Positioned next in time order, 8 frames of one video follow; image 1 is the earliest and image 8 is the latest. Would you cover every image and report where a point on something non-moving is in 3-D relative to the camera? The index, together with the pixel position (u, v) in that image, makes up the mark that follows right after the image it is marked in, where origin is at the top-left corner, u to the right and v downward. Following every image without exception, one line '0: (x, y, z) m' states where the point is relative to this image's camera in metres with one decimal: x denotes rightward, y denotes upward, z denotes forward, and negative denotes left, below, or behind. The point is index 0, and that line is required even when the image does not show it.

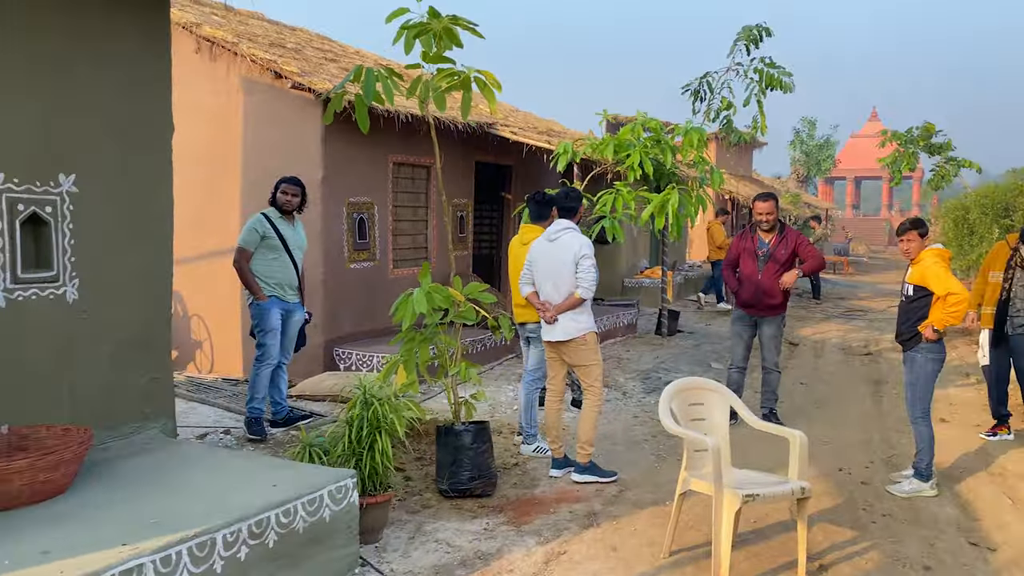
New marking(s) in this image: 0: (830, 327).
0: (+4.1, -0.5, +10.7) m
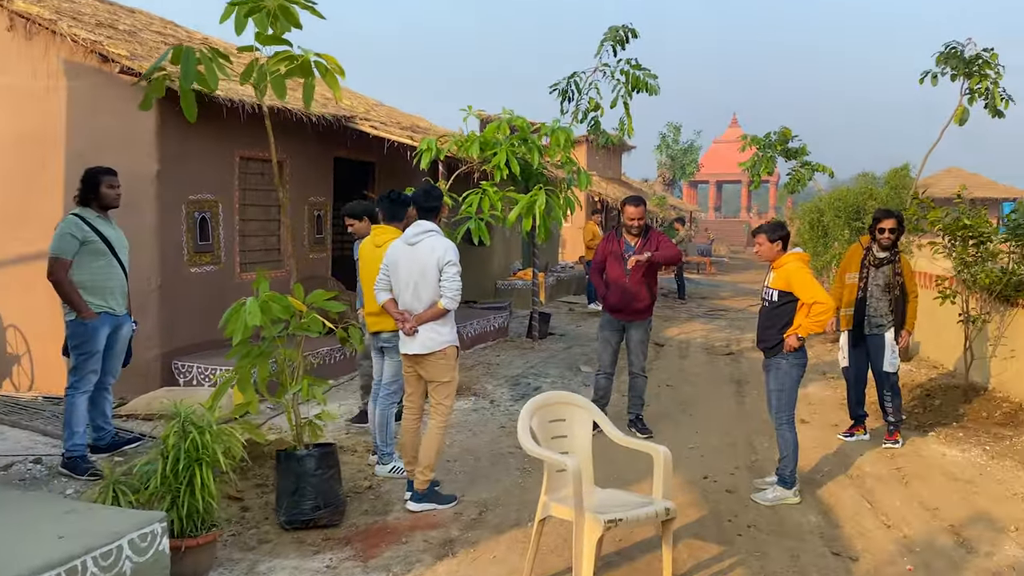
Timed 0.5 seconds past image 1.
0: (+2.4, -0.5, +10.8) m
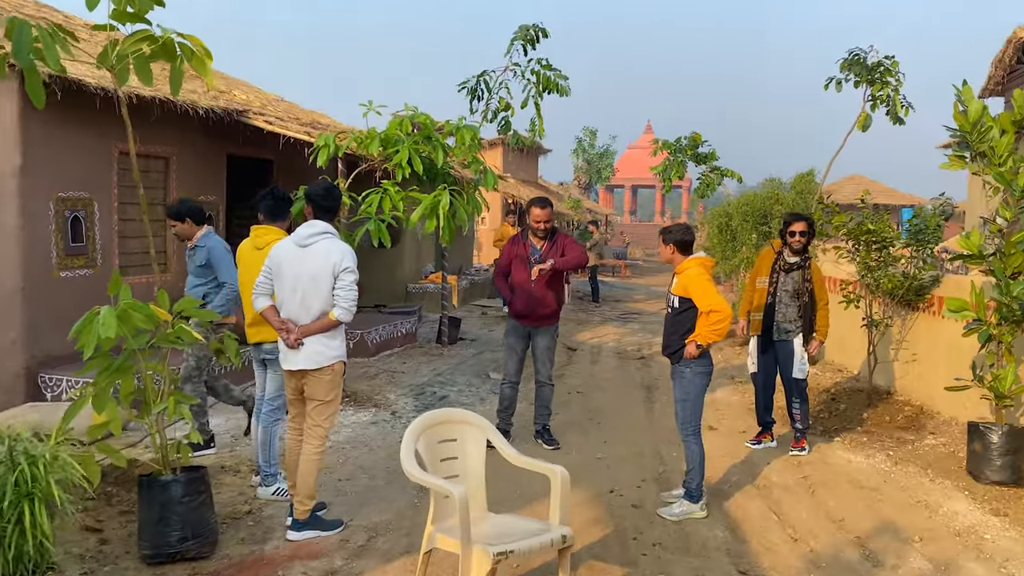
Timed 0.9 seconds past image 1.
0: (+1.2, -0.6, +10.7) m
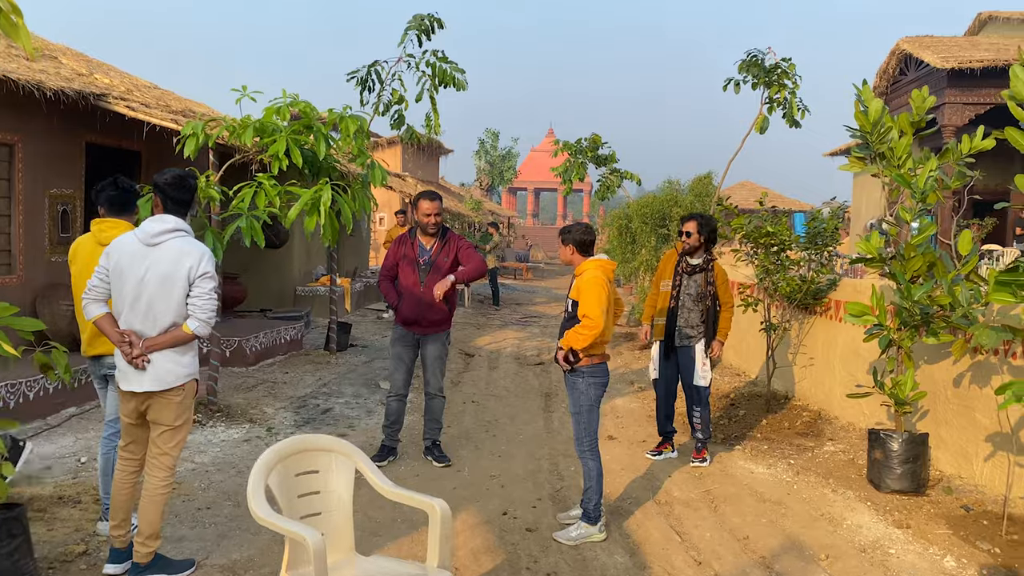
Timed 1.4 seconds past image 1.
0: (-0.1, -0.6, +10.4) m
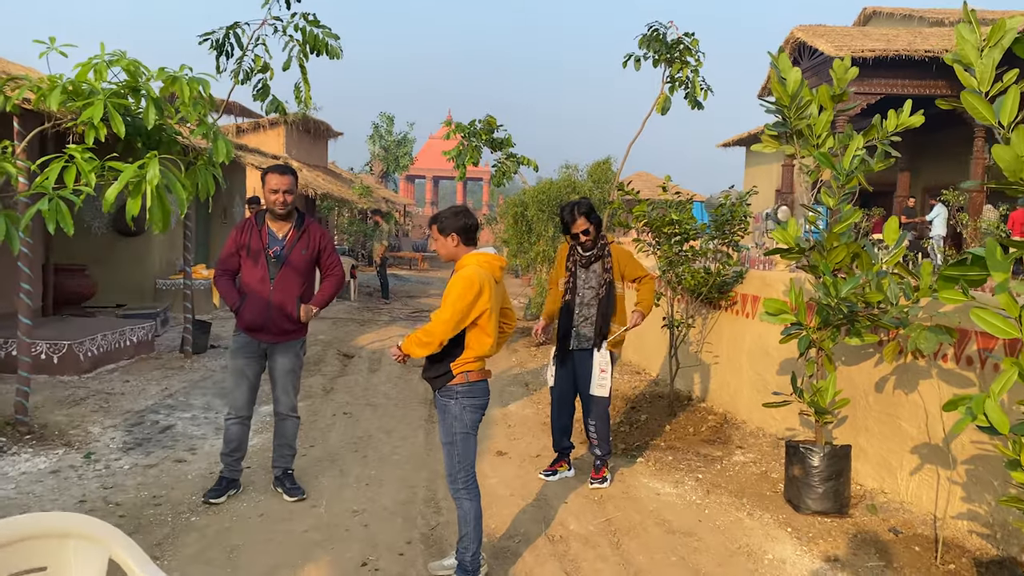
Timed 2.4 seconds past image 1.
0: (-1.4, -0.5, +9.6) m
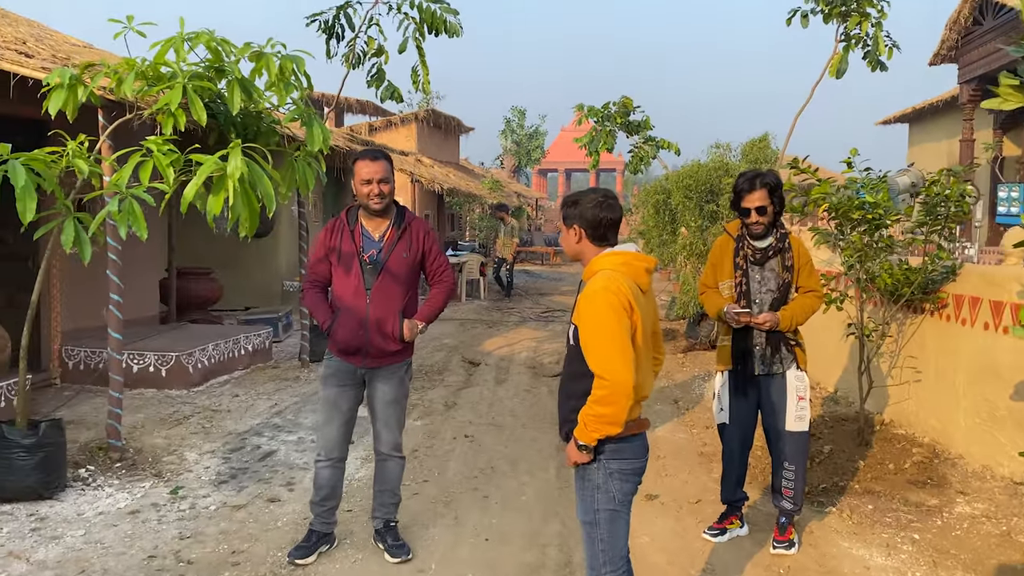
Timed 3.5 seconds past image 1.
0: (+0.1, -0.5, +8.8) m
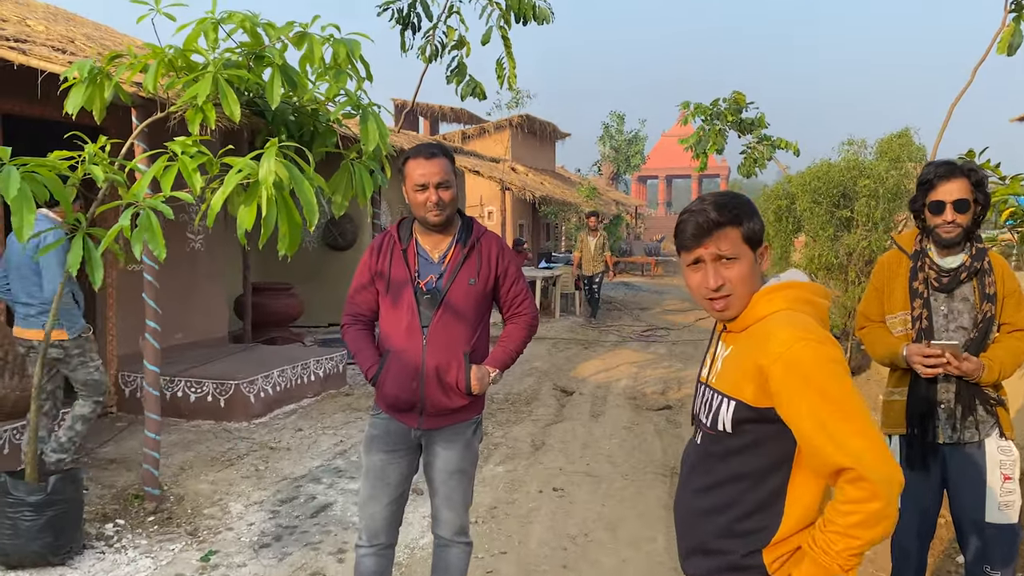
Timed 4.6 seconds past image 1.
0: (+1.0, -0.7, +7.9) m
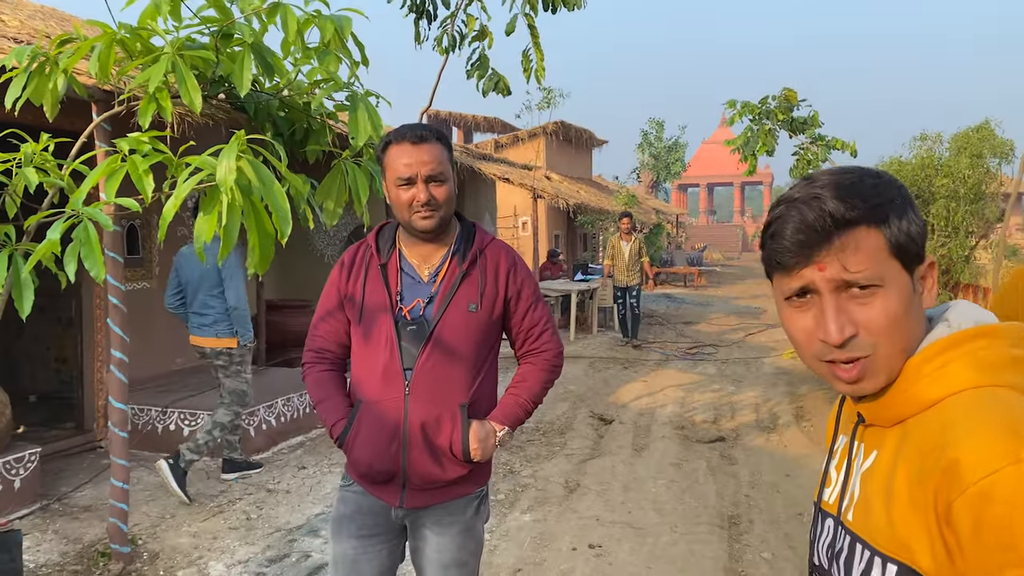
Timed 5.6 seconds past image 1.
0: (+1.3, -0.8, +7.2) m
